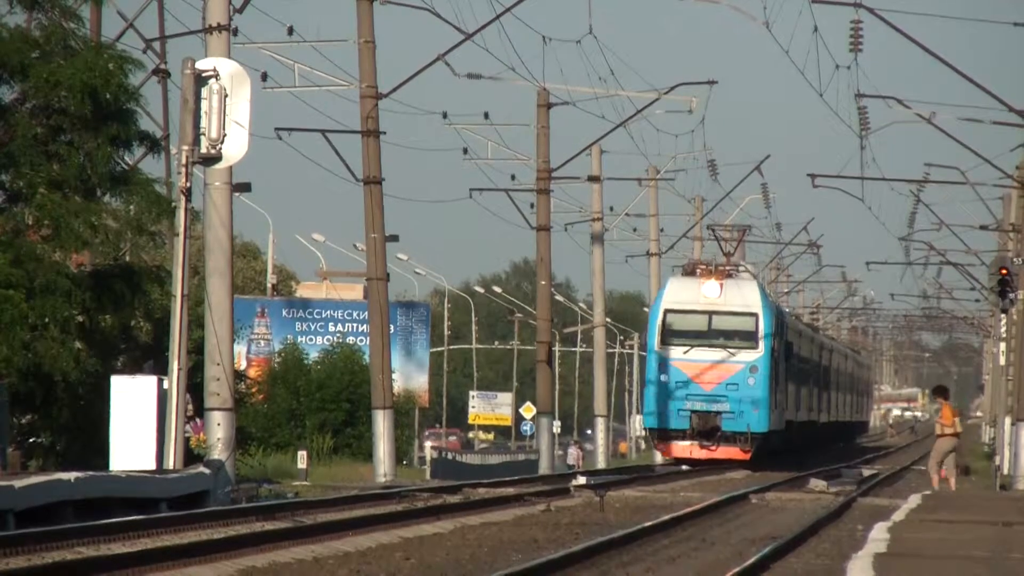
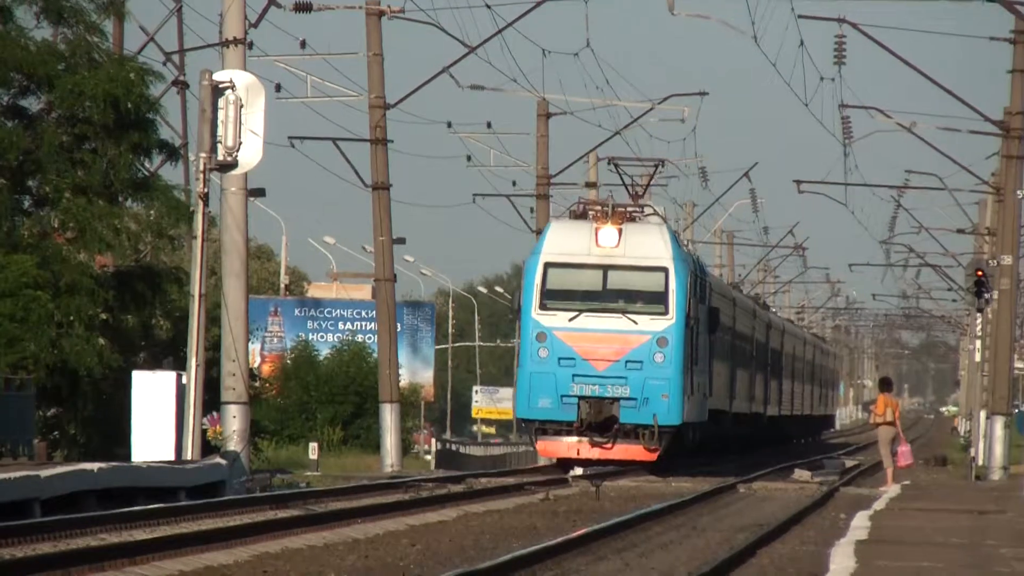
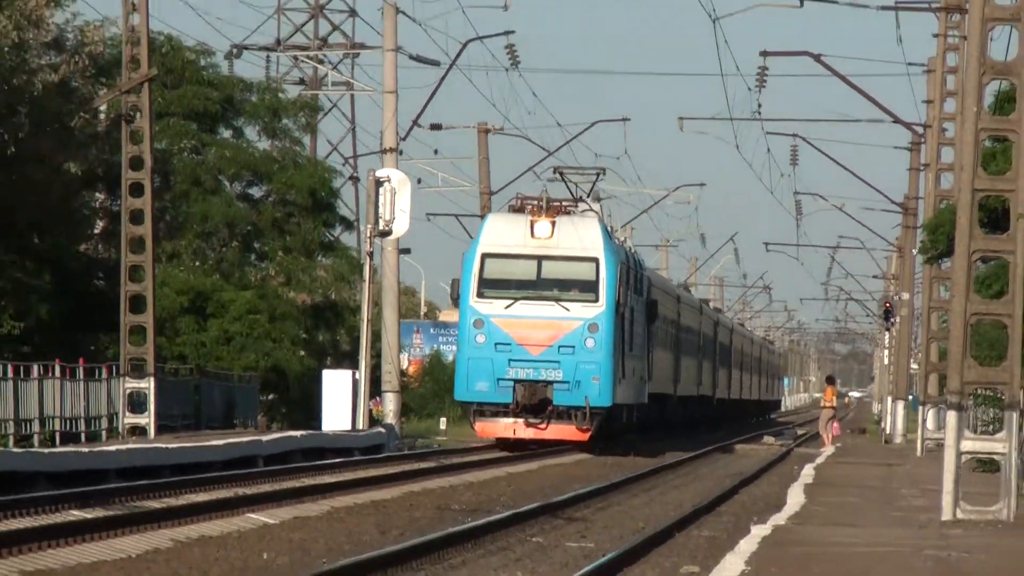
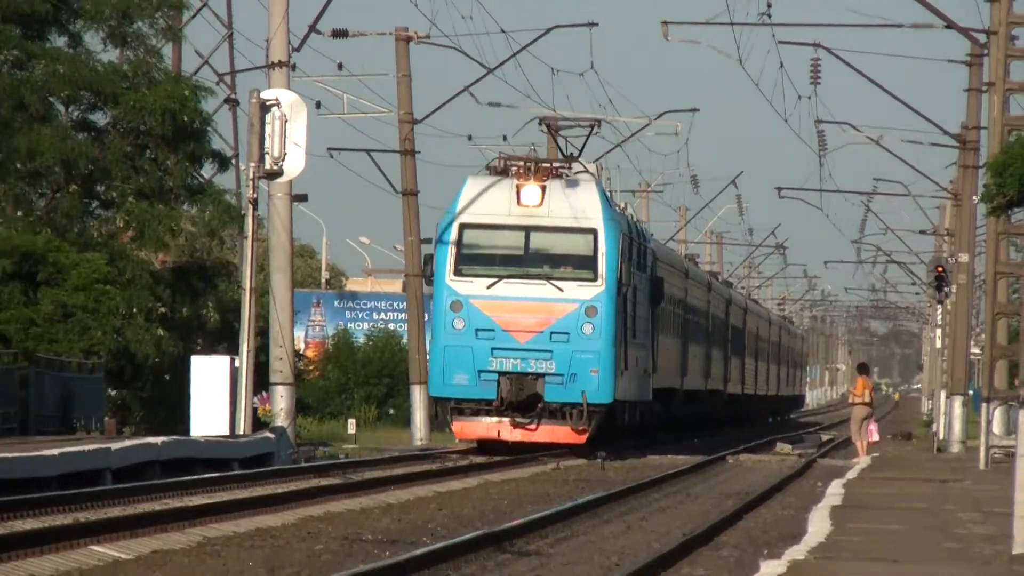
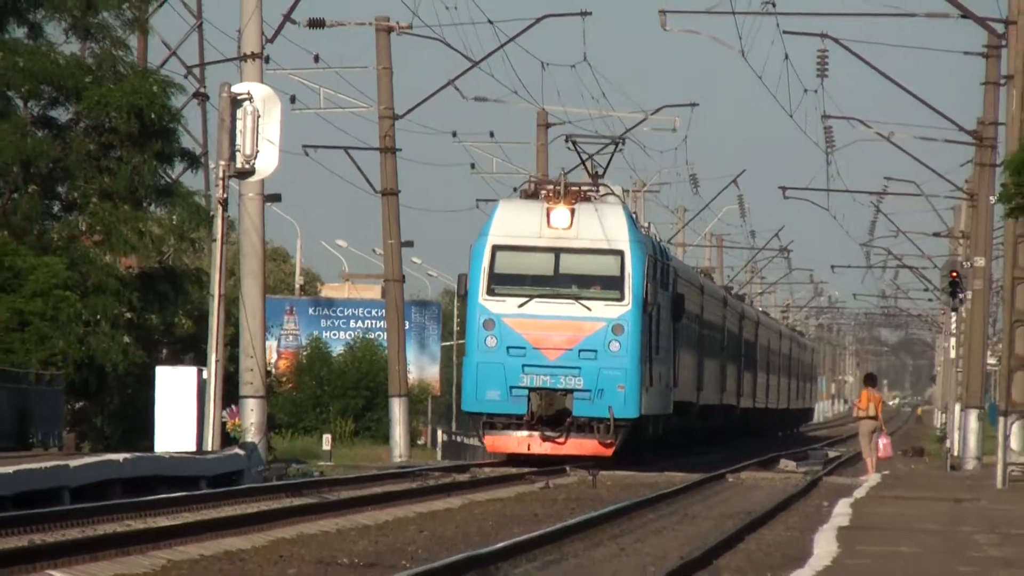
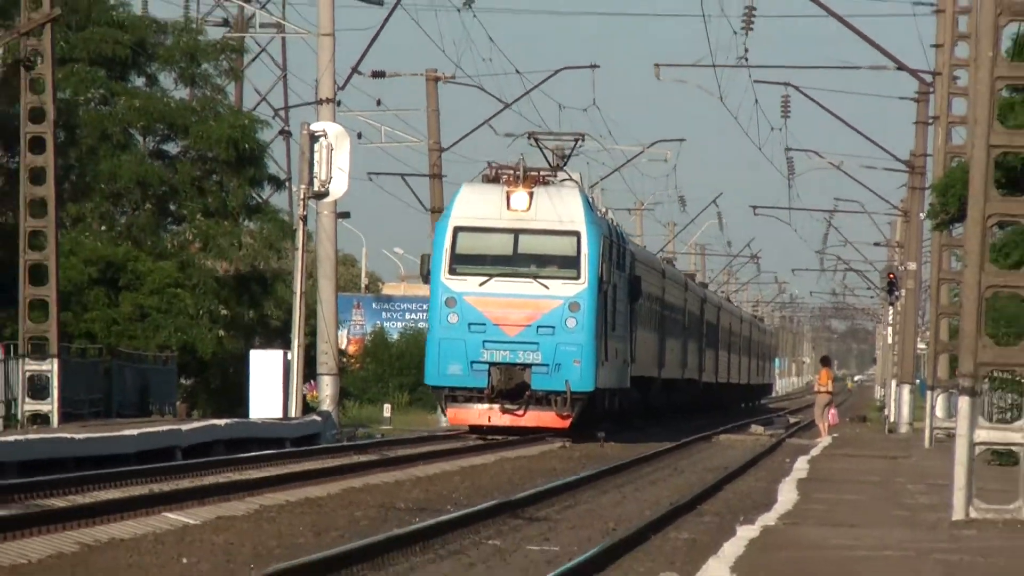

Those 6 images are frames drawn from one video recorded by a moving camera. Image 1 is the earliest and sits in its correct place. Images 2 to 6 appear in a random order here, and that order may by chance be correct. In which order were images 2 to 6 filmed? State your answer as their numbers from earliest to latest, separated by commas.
2, 5, 4, 6, 3
